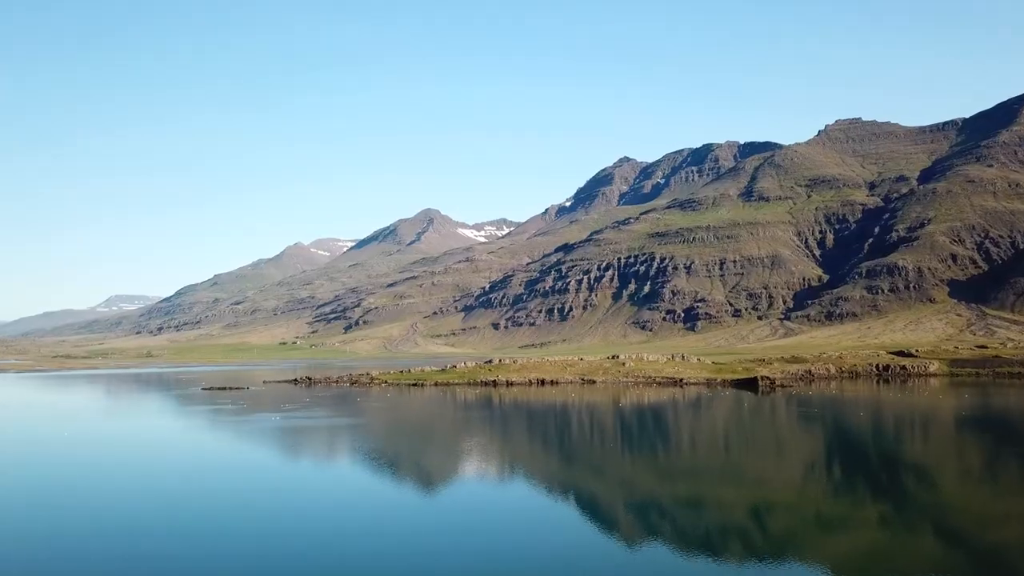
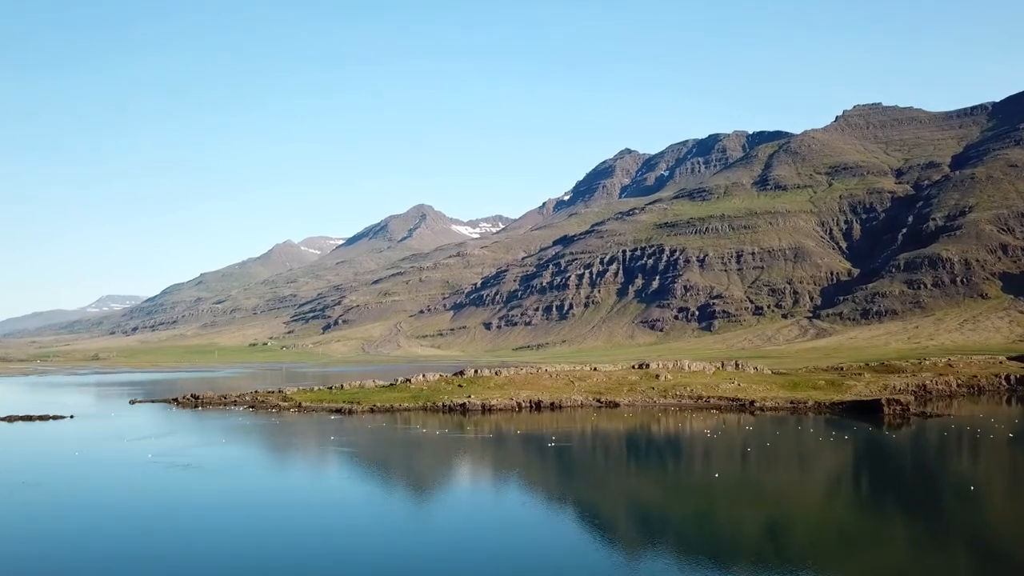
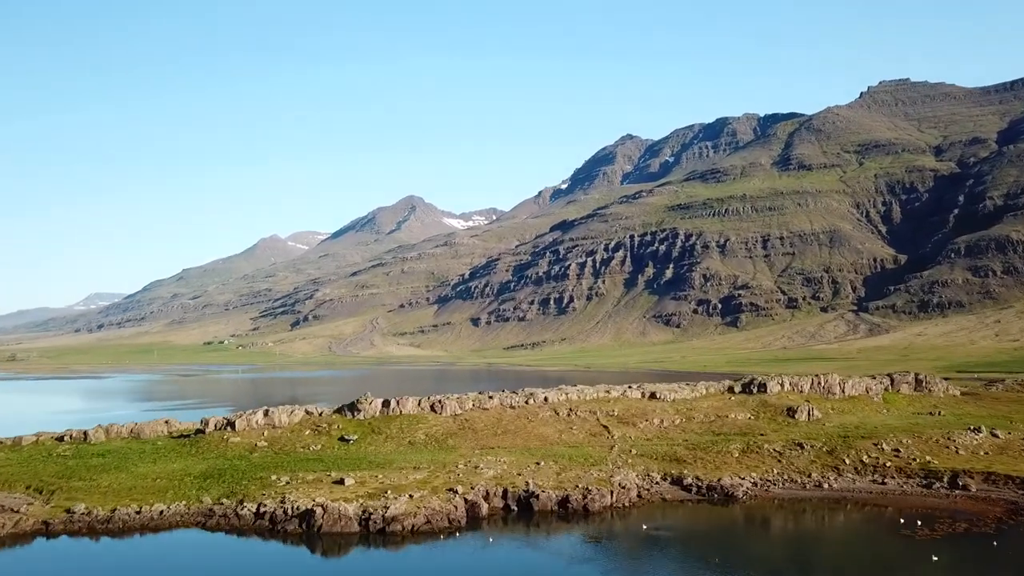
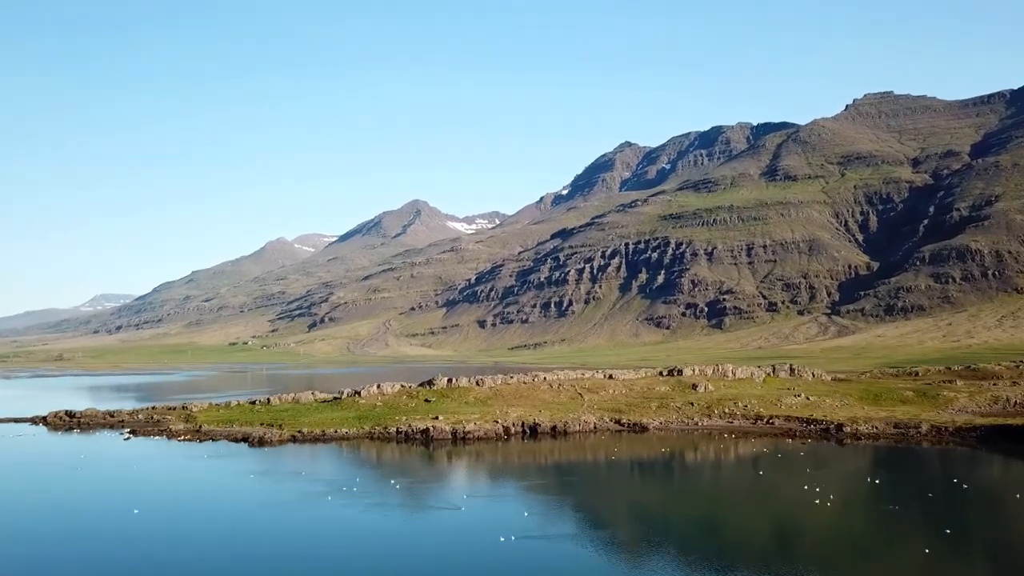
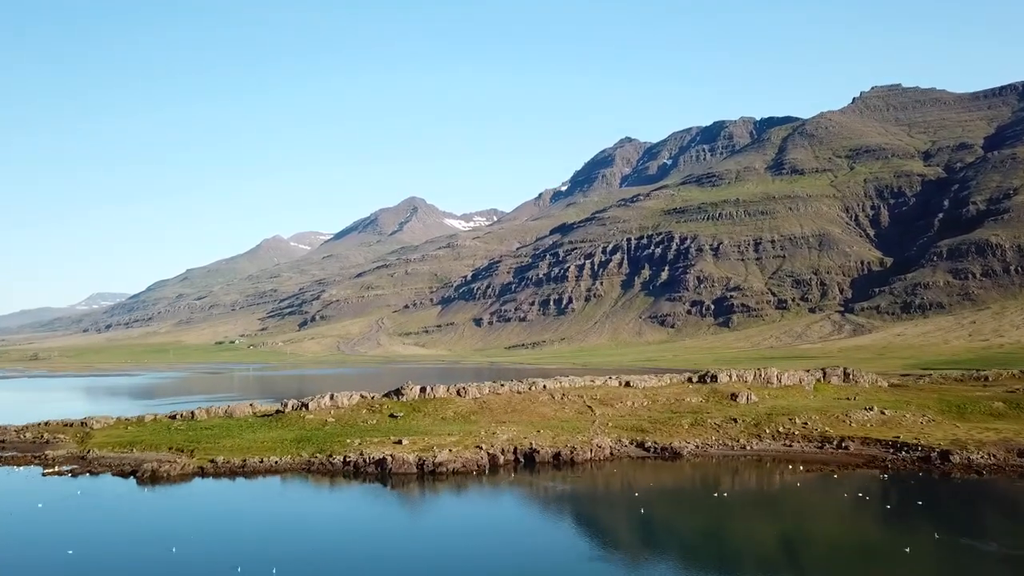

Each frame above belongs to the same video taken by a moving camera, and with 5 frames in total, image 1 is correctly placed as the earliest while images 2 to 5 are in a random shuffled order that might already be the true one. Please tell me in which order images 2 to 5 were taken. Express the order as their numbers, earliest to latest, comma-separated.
2, 4, 5, 3
